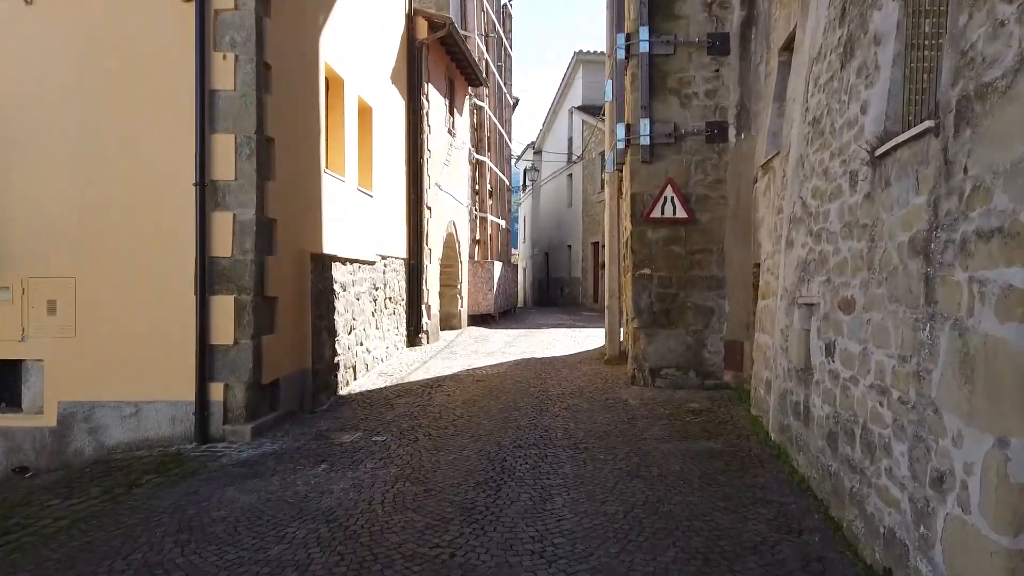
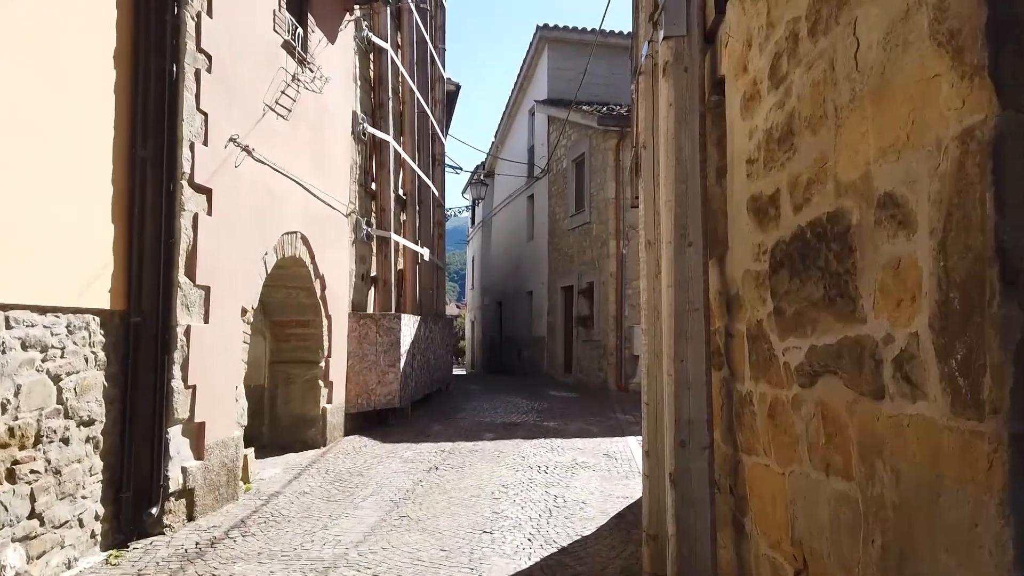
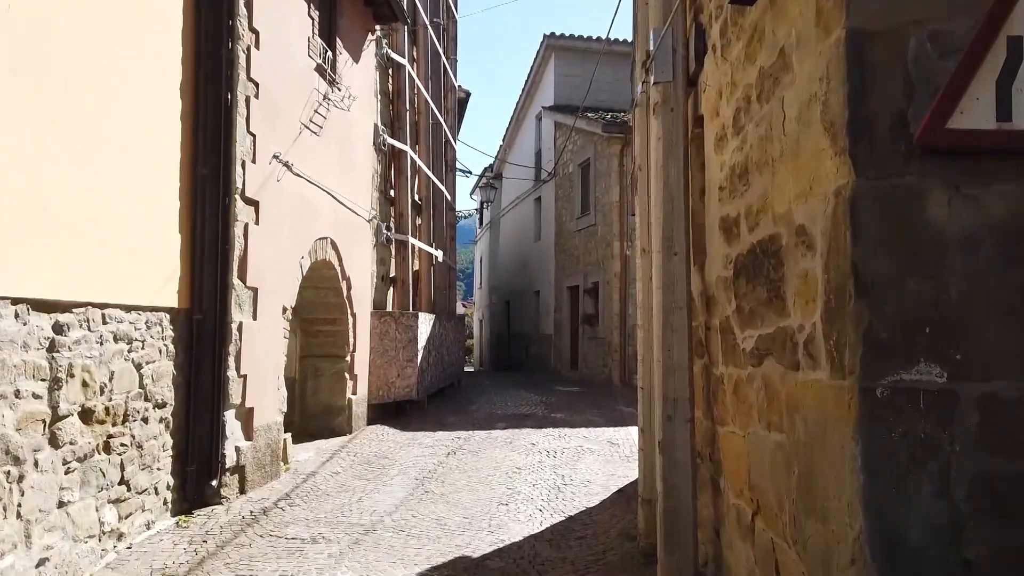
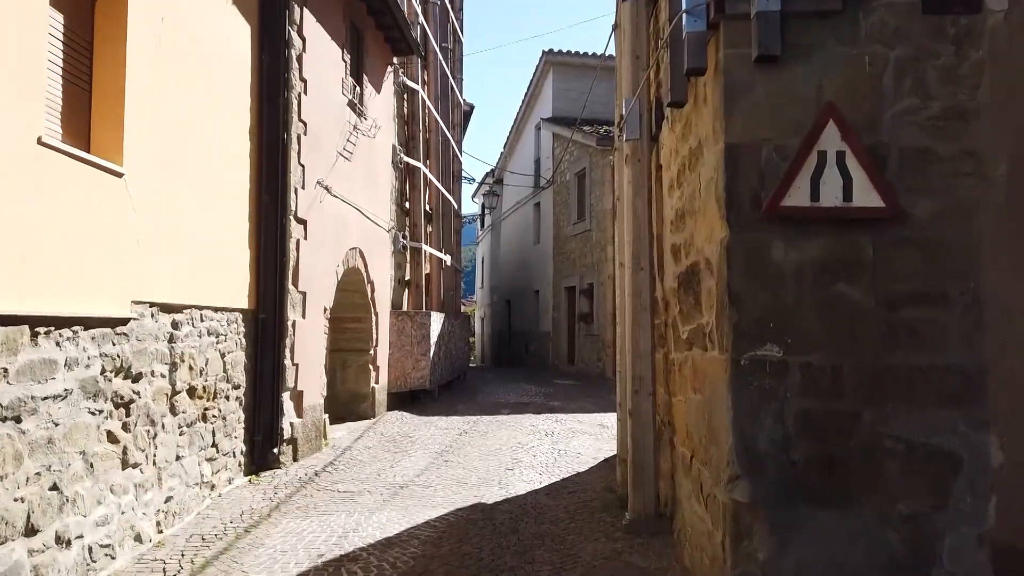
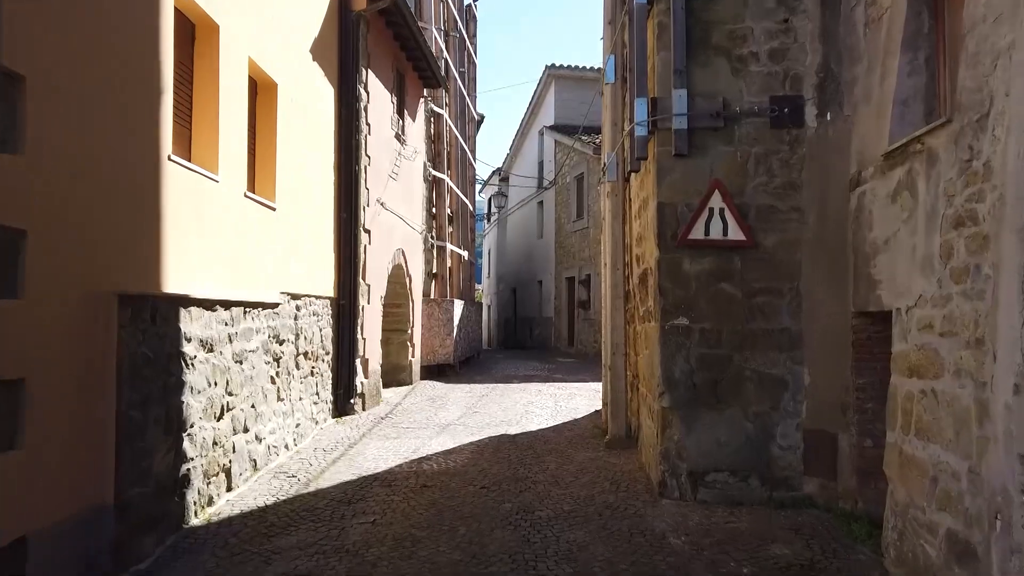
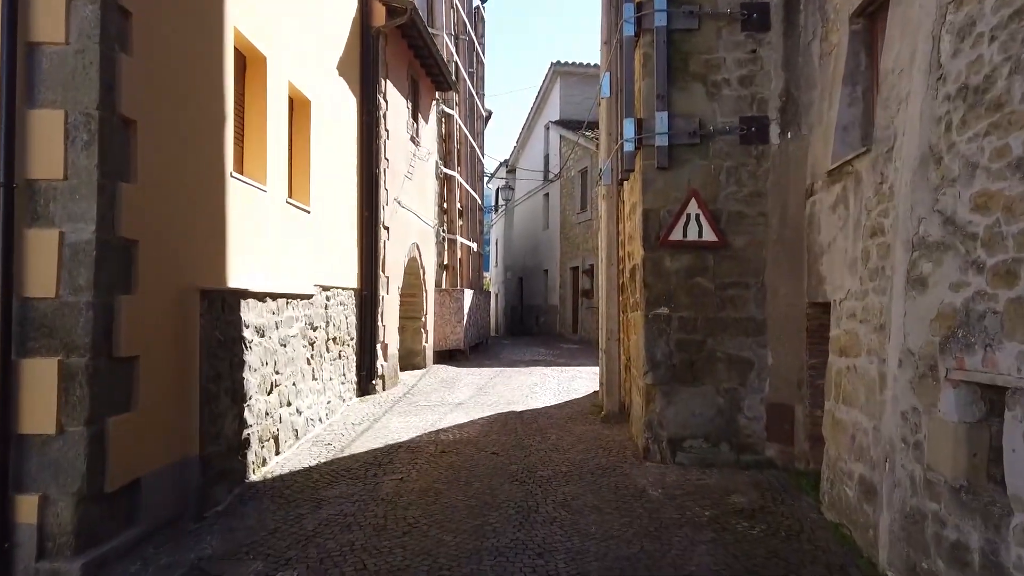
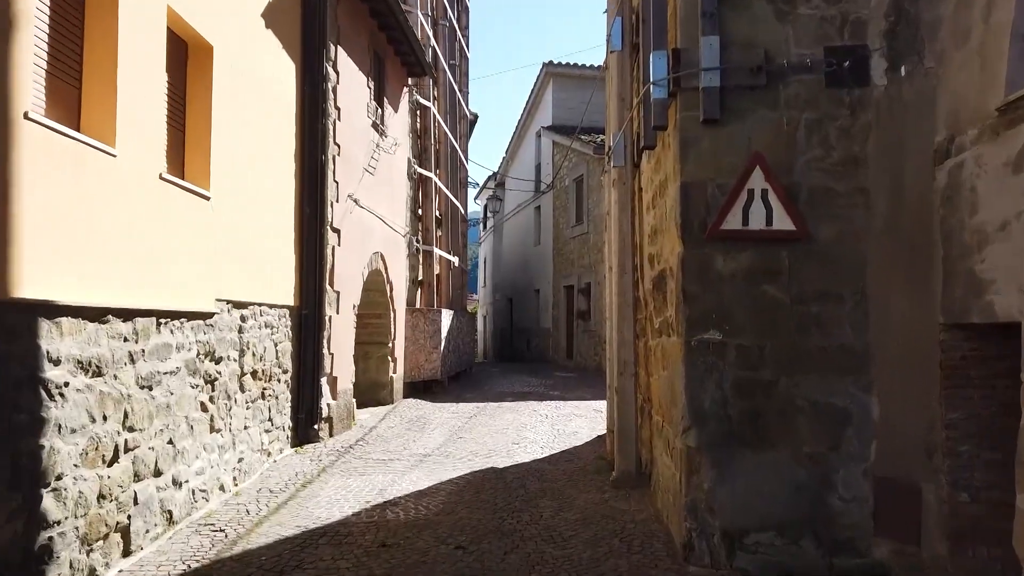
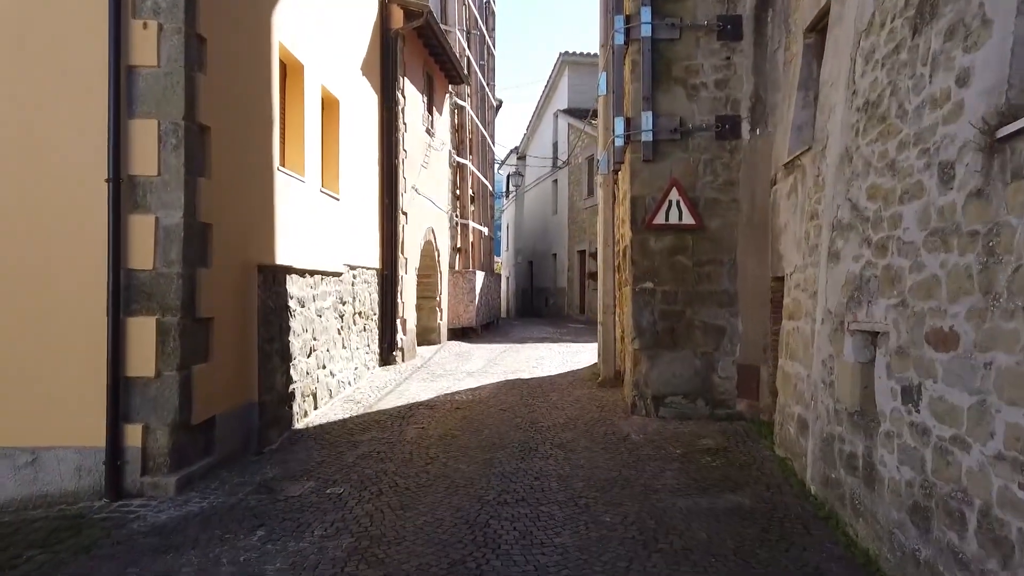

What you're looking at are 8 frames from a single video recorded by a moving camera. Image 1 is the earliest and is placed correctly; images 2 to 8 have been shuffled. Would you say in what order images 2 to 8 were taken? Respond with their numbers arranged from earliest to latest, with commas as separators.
8, 6, 5, 7, 4, 3, 2
